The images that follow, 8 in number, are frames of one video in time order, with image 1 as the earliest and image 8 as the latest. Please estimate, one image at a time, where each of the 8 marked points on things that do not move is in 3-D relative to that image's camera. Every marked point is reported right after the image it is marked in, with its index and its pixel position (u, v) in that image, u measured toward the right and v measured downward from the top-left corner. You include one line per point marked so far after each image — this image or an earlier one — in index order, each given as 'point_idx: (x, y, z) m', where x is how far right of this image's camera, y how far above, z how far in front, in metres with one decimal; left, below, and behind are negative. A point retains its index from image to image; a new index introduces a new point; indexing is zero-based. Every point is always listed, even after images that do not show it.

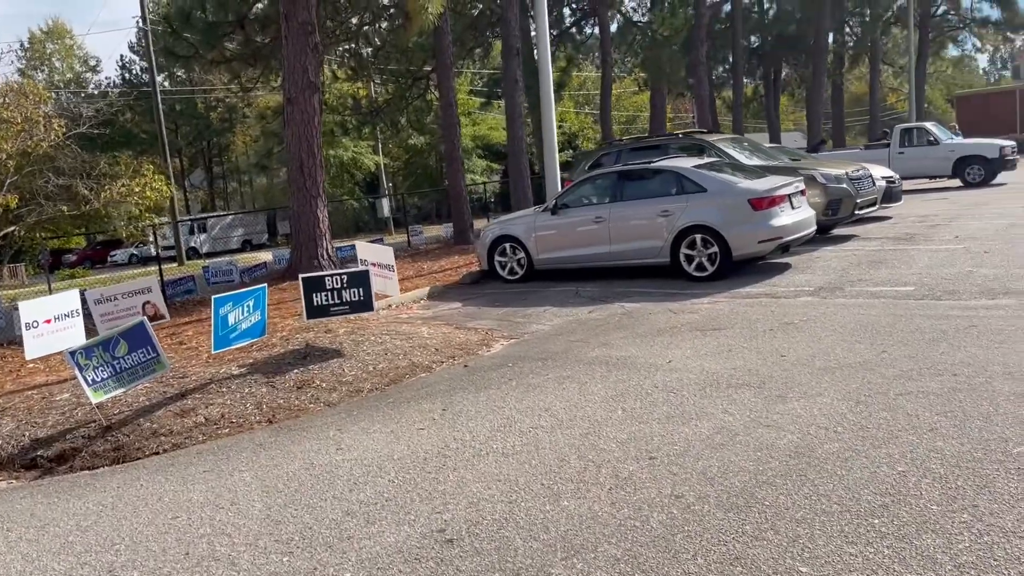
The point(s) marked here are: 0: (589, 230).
0: (+1.2, +0.9, +12.8) m
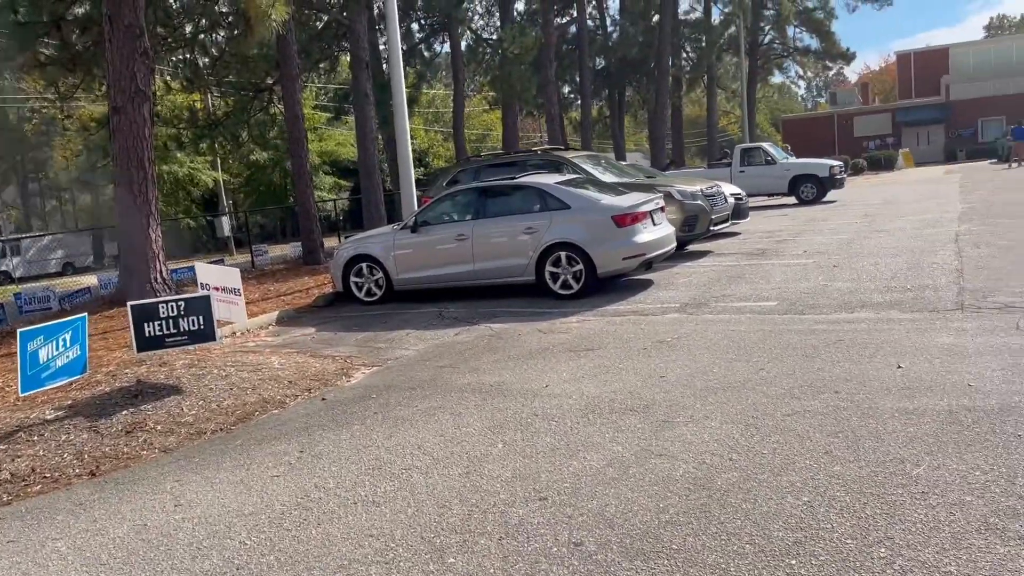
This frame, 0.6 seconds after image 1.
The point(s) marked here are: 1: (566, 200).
0: (-0.9, +0.6, +12.3) m
1: (+0.7, +1.2, +11.8) m
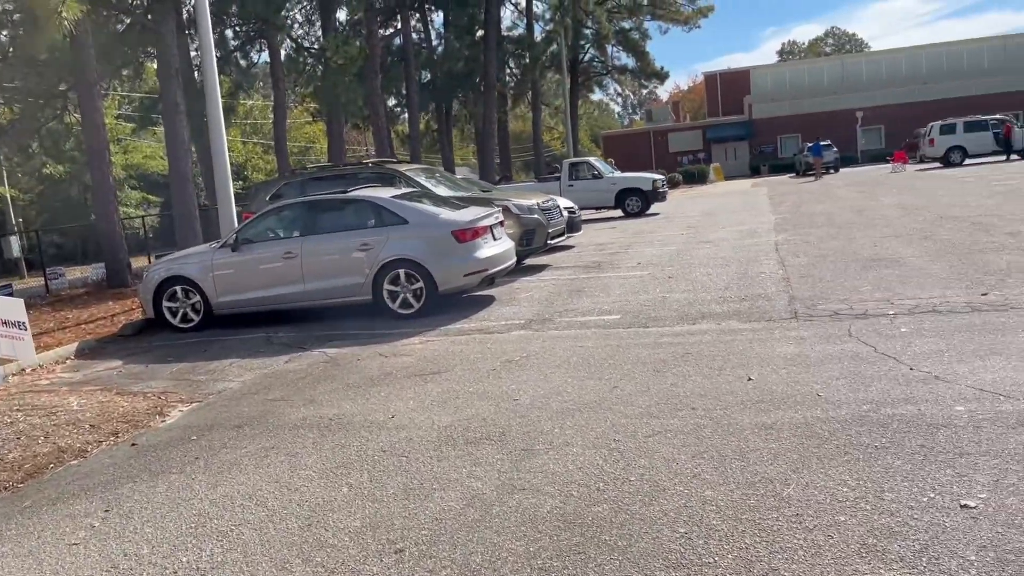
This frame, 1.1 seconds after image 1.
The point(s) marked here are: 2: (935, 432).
0: (-3.2, +0.3, +11.4) m
1: (-1.5, +1.0, +11.2) m
2: (+2.5, -0.8, +4.9) m
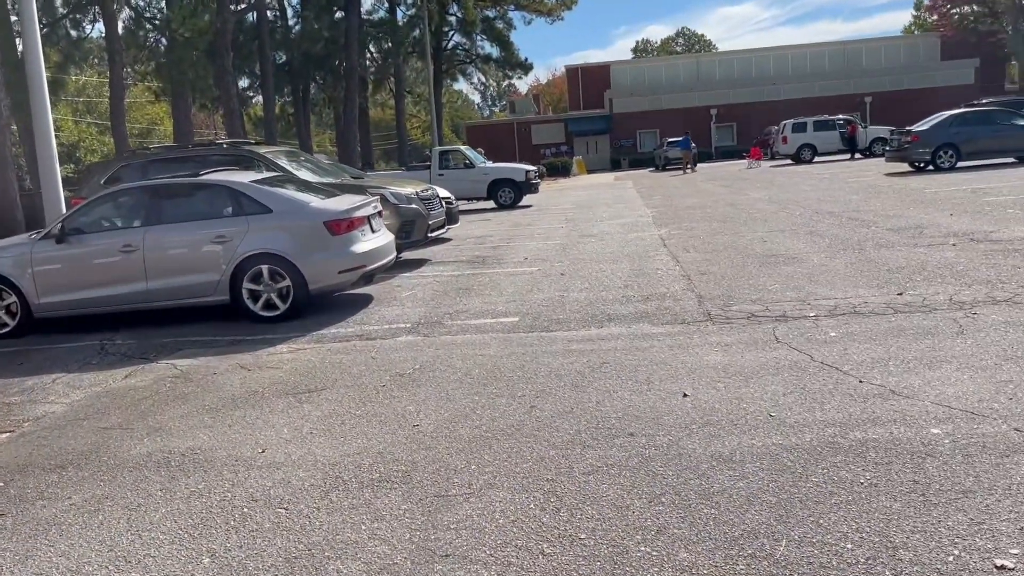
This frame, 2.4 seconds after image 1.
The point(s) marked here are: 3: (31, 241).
0: (-4.6, +0.3, +9.7) m
1: (-2.9, +1.0, +9.8) m
2: (+2.1, -0.9, +4.2) m
3: (-5.6, +0.5, +9.8) m
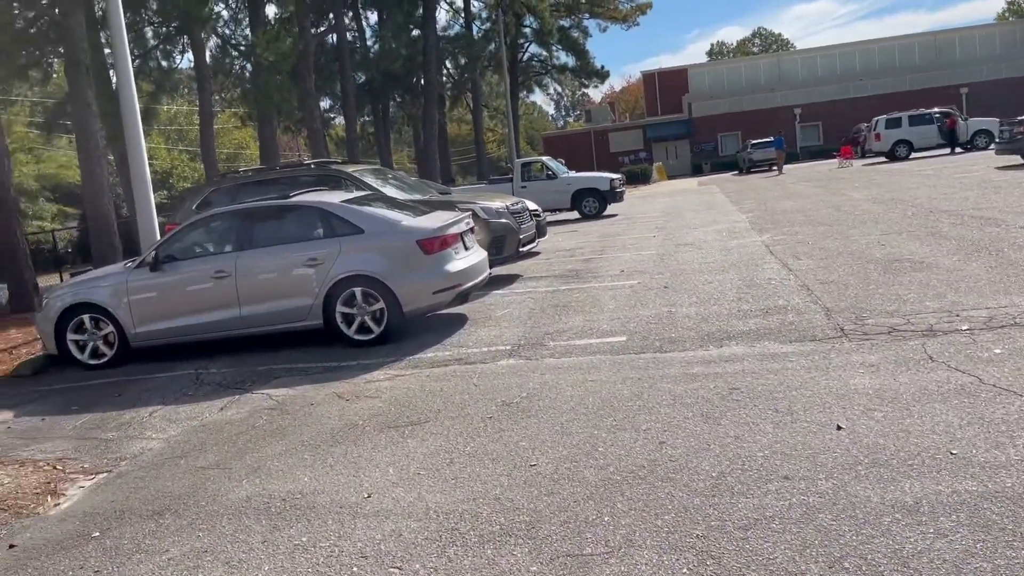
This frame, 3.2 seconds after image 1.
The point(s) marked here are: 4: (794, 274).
0: (-3.4, 0.0, +9.5) m
1: (-1.8, +0.7, +9.5) m
2: (+2.7, -0.9, +3.4) m
3: (-4.4, +0.2, +9.7) m
4: (+3.5, +0.2, +10.5) m
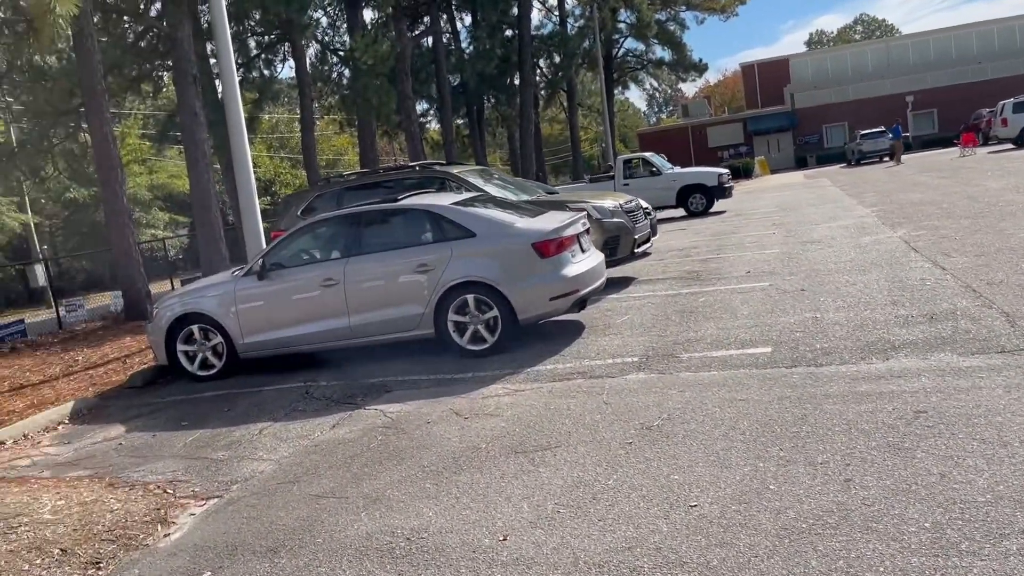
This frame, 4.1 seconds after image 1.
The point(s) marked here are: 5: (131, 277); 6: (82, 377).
0: (-2.1, -0.1, +9.1) m
1: (-0.5, +0.7, +8.9) m
2: (+3.3, -1.0, +2.4) m
3: (-3.1, +0.1, +9.4) m
4: (+4.9, +0.2, +9.4) m
5: (-6.7, +0.2, +14.7) m
6: (-5.7, -1.1, +11.0) m
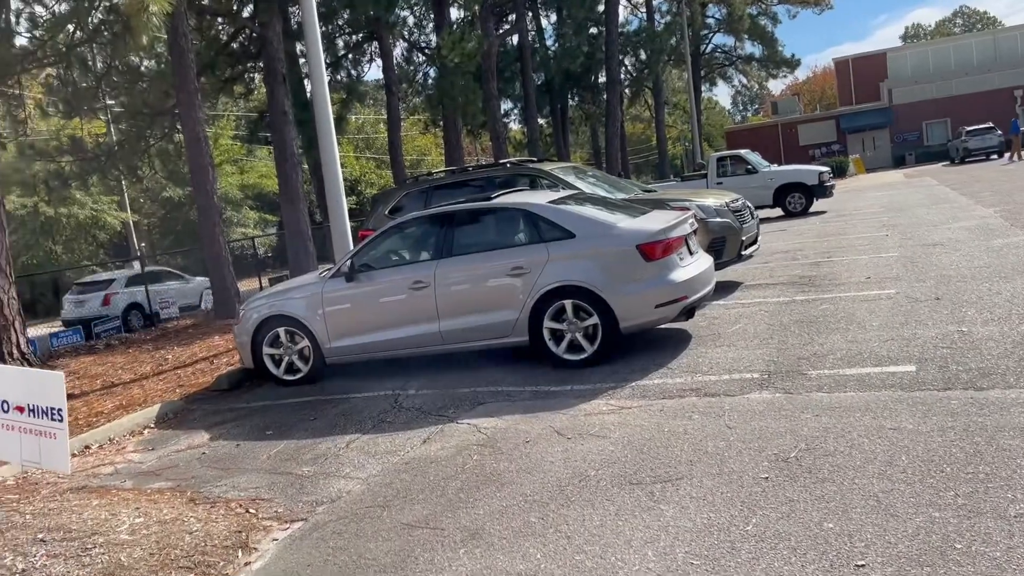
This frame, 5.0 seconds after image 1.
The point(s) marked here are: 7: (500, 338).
0: (-1.1, -0.1, +8.6) m
1: (+0.5, +0.6, +8.3) m
2: (+3.7, -1.0, +1.5) m
3: (-2.0, +0.1, +9.0) m
4: (+5.9, +0.1, +8.3) m
5: (-5.1, +0.2, +14.7) m
6: (-4.5, -1.1, +10.9) m
7: (-0.1, -0.5, +8.4) m
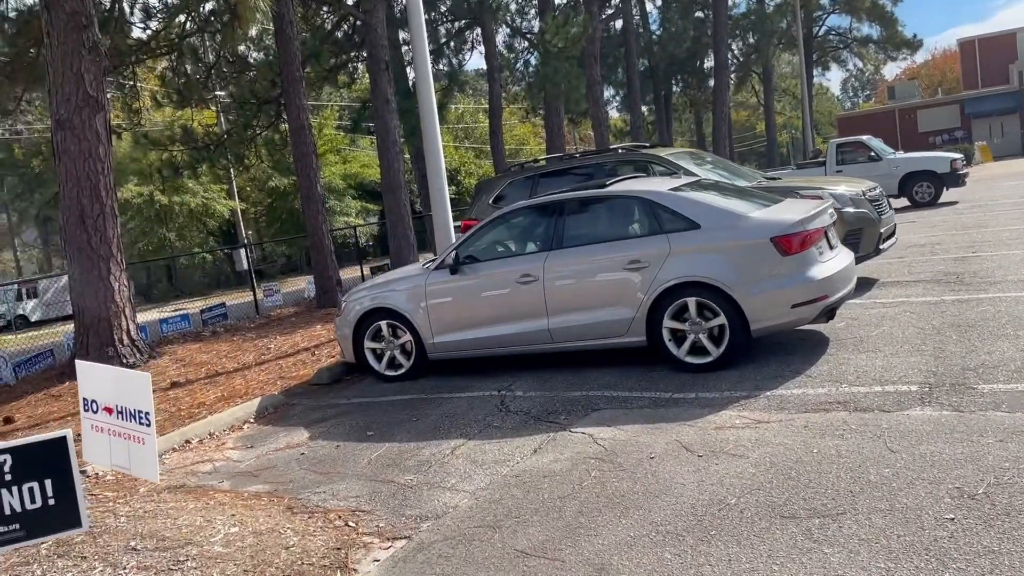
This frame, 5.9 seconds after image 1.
0: (0.0, -0.1, +8.1) m
1: (+1.6, +0.6, +7.5) m
2: (+3.9, -1.1, +0.5) m
3: (-0.9, +0.2, +8.6) m
4: (+6.9, 0.0, +6.9) m
5: (-3.3, +0.4, +14.5) m
6: (-3.1, -0.9, +10.7) m
7: (+0.9, -0.4, +7.7) m
